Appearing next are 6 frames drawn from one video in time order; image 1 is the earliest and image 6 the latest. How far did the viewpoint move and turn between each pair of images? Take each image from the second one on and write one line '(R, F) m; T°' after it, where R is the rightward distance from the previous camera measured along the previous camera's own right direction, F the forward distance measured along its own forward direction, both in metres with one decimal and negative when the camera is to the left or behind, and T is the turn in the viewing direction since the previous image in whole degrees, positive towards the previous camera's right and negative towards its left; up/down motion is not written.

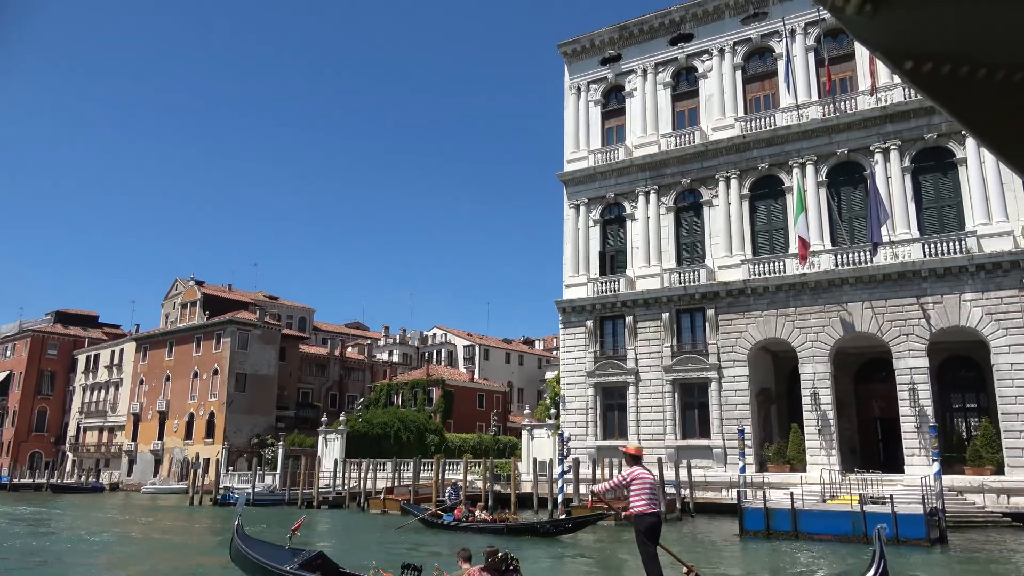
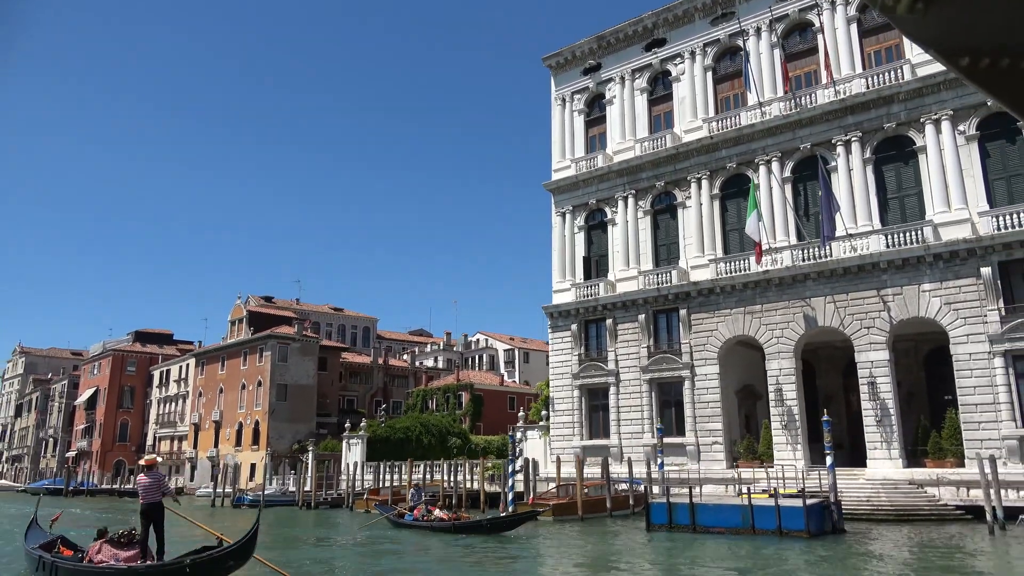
(+4.2, -1.0) m; -7°
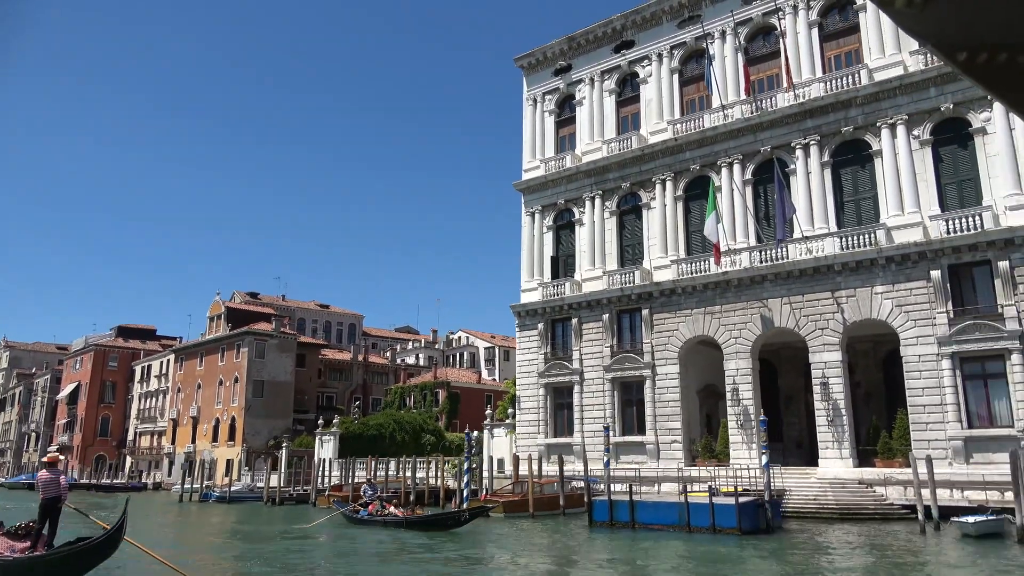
(+1.1, -0.2) m; 0°
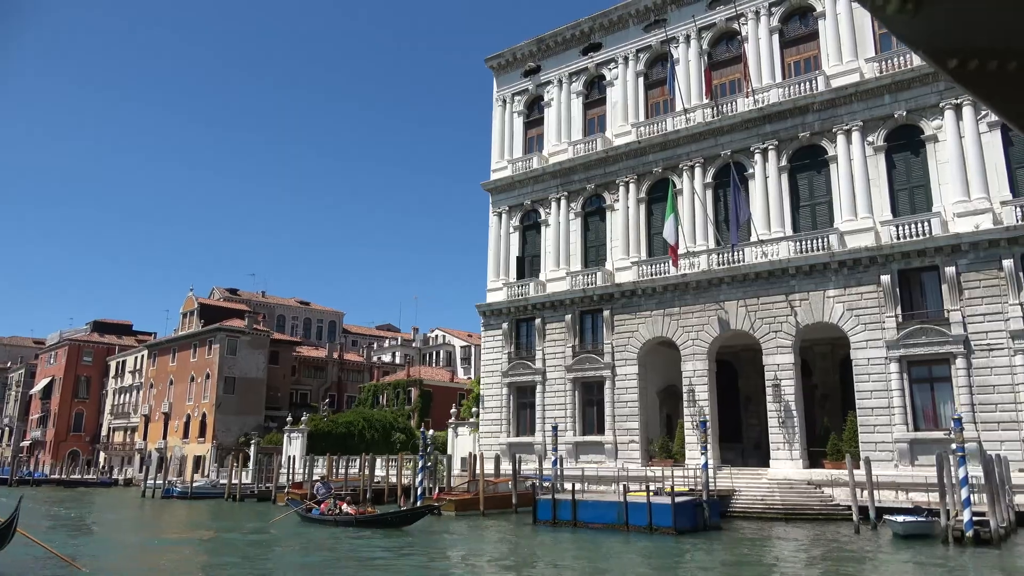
(+1.0, -0.2) m; +1°
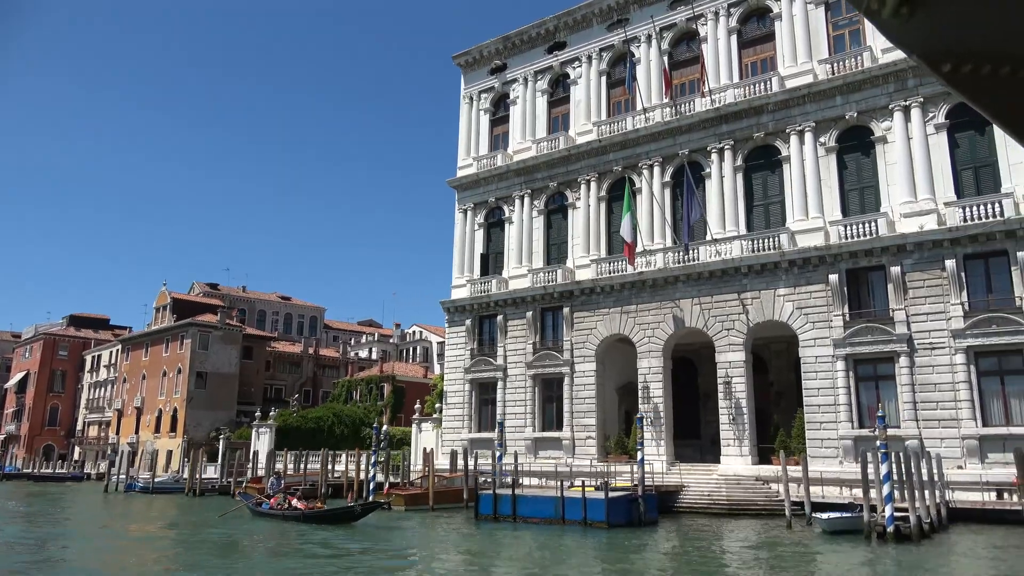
(+1.1, -0.2) m; +1°
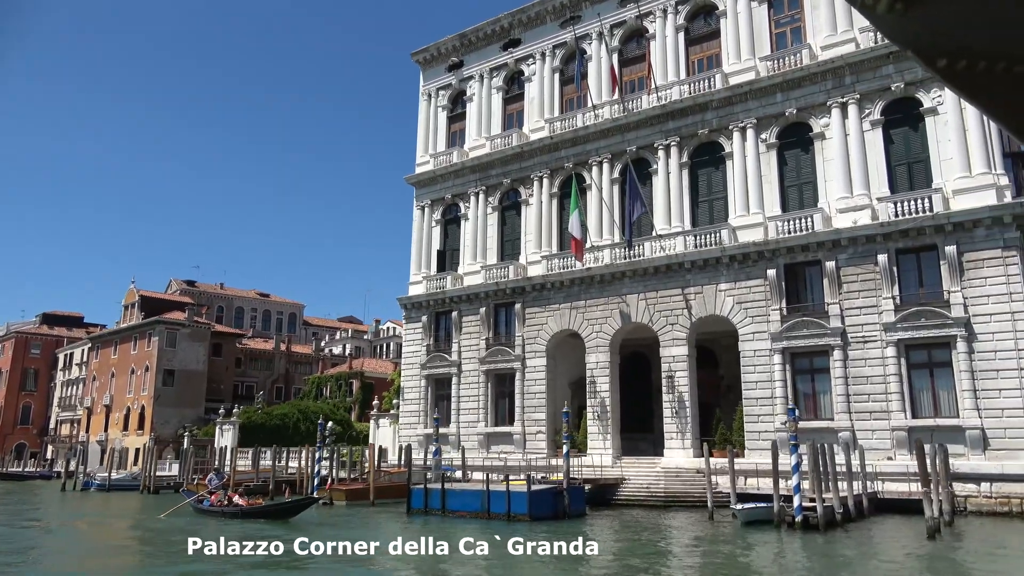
(+1.5, -0.2) m; +1°
